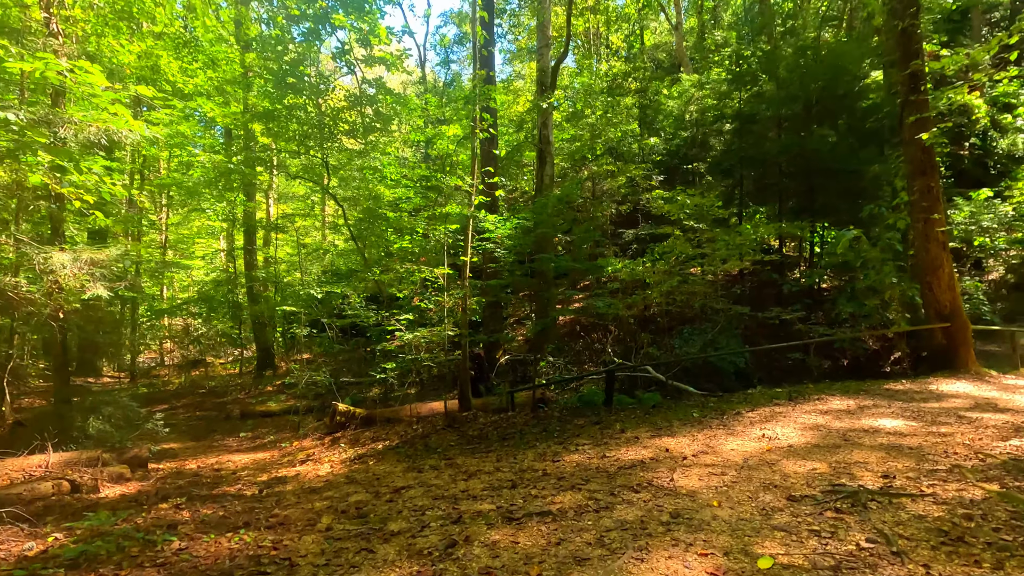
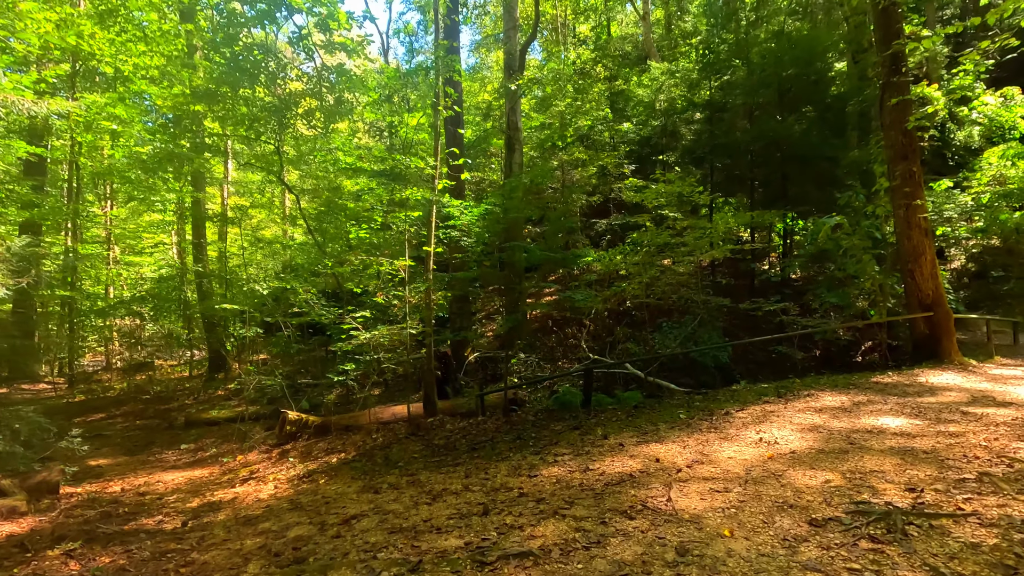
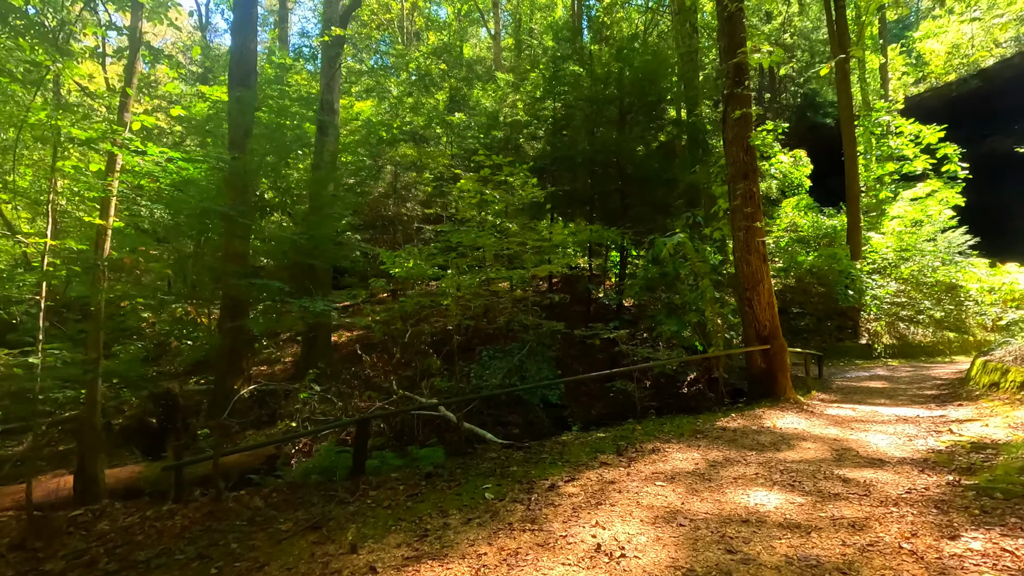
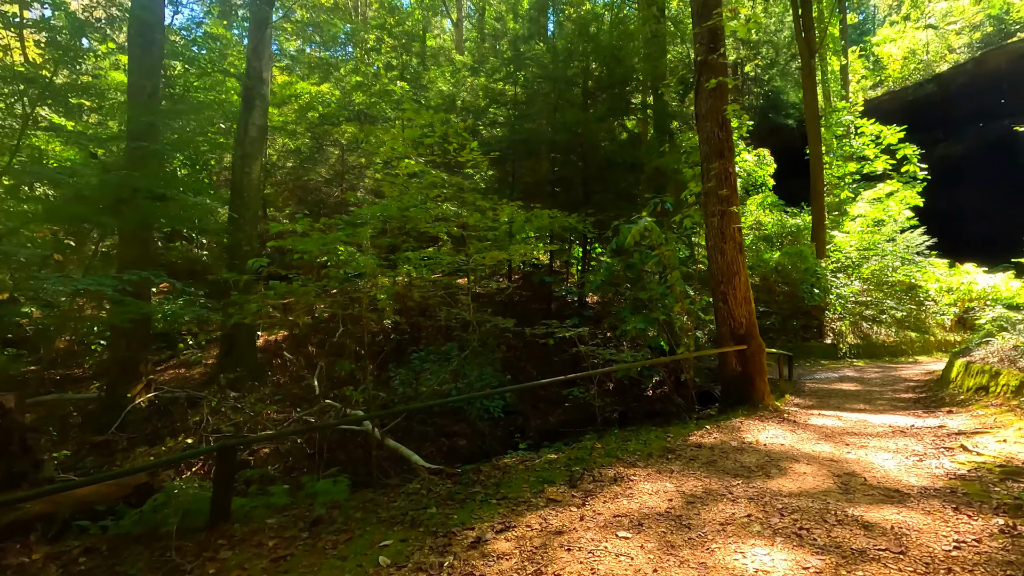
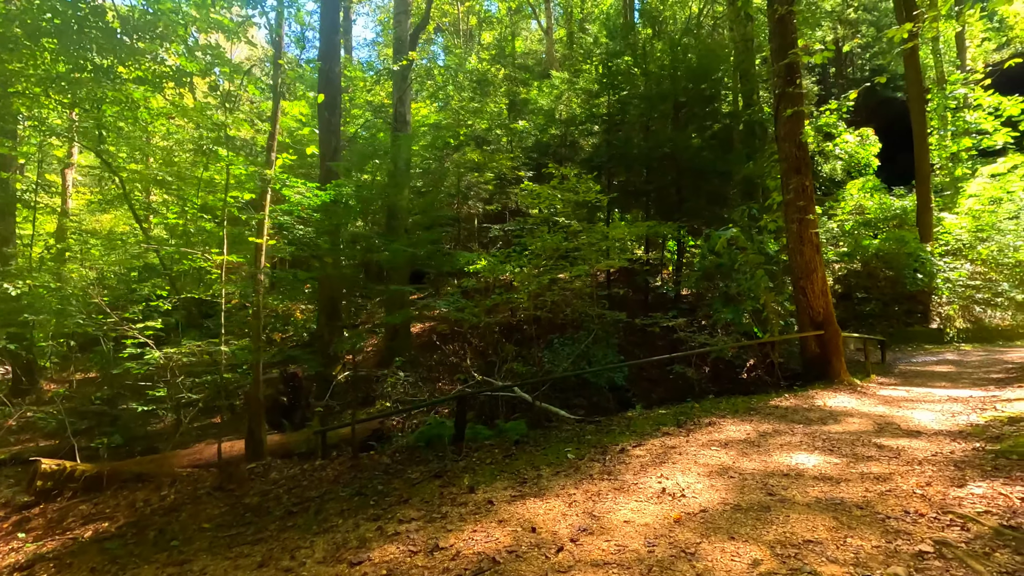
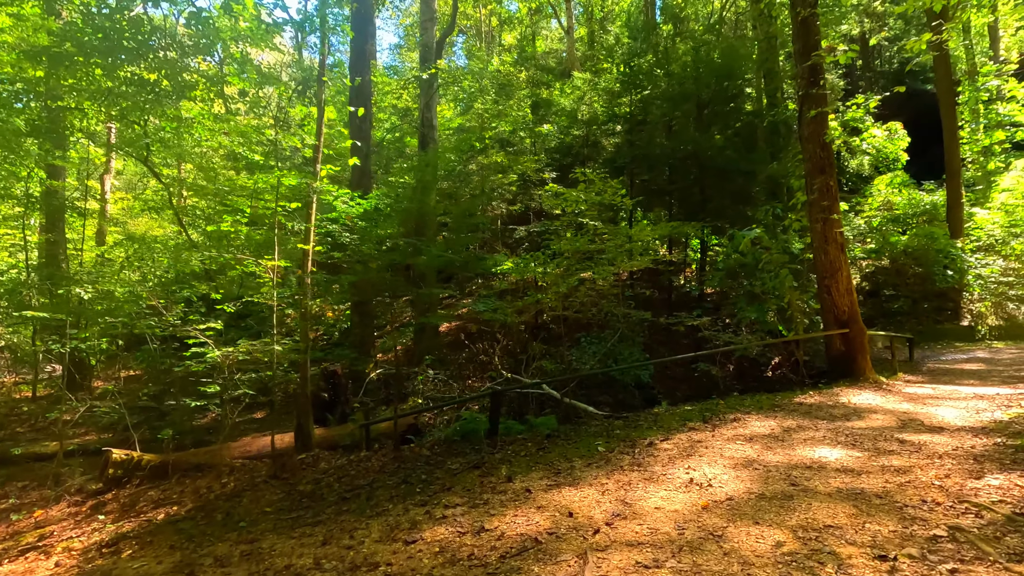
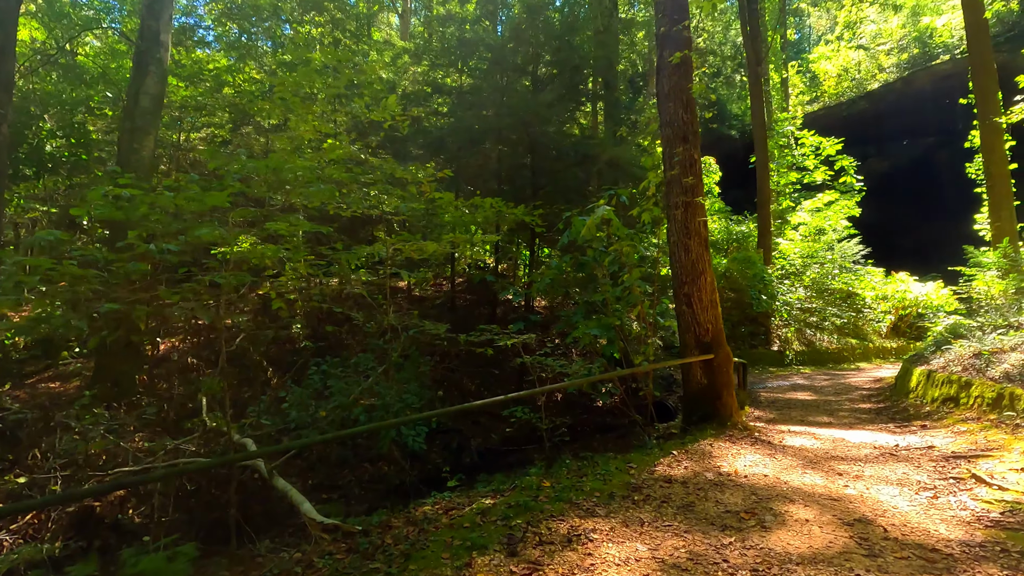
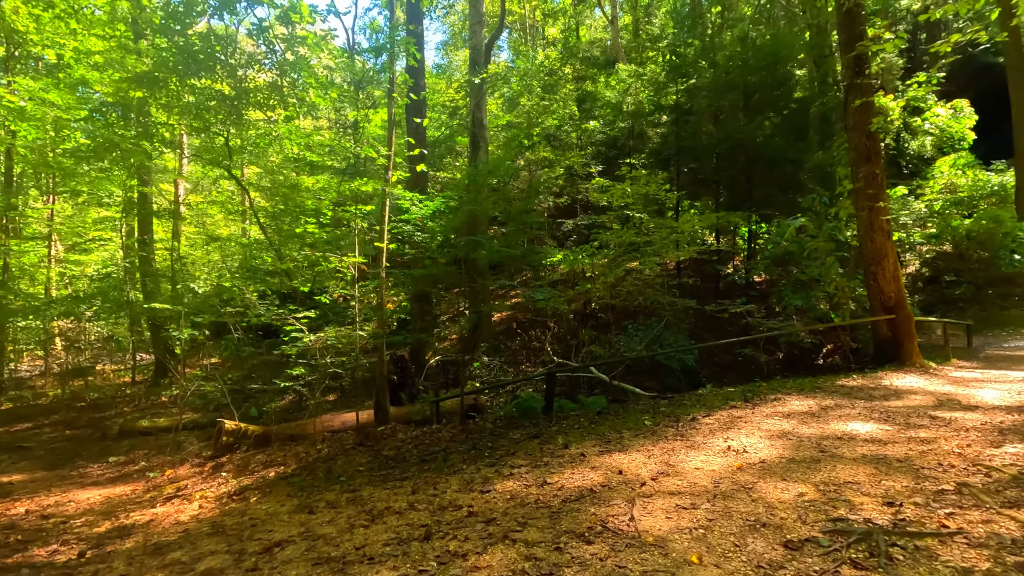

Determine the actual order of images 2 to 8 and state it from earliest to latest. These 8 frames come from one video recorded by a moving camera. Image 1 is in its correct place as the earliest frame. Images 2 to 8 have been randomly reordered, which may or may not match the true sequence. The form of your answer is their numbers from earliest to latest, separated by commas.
2, 8, 6, 5, 3, 4, 7
